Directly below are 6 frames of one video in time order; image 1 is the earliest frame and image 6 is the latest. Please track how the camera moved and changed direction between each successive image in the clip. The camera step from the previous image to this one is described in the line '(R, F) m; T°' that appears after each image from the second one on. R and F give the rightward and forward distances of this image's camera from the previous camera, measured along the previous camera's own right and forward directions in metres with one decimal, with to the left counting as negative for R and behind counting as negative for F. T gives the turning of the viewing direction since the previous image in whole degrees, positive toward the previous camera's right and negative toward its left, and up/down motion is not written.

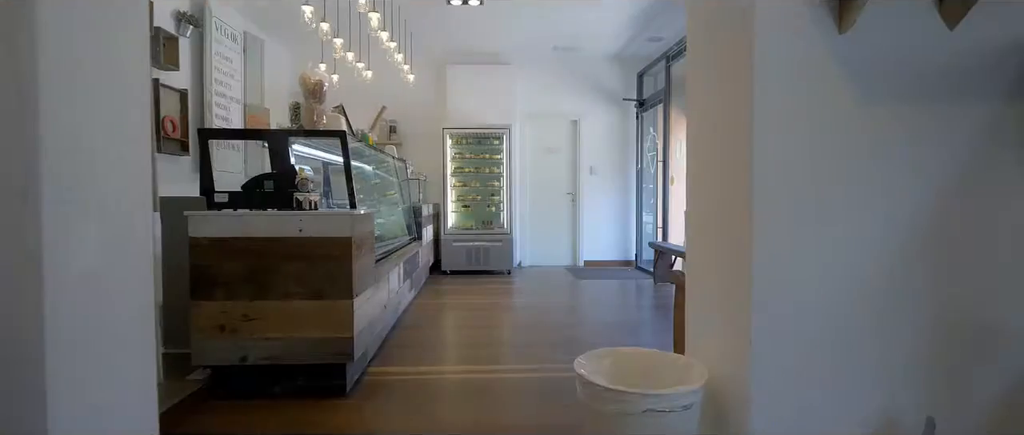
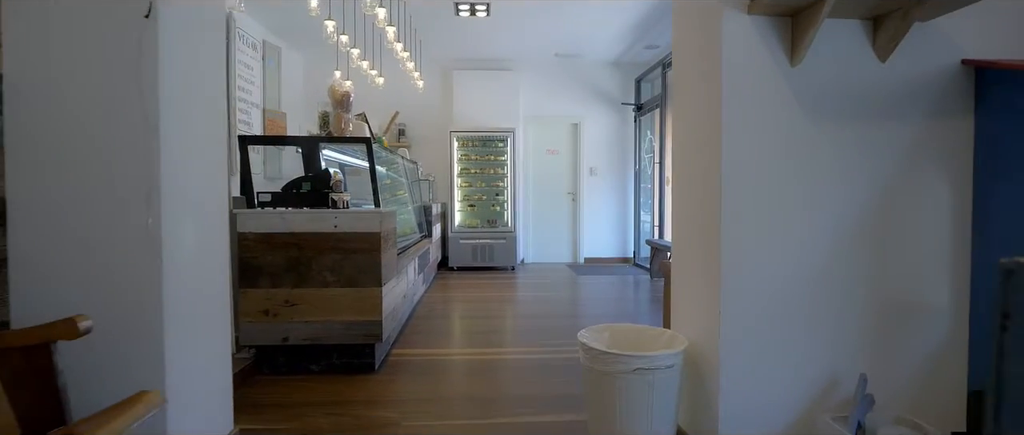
(0.0, -0.3) m; 0°
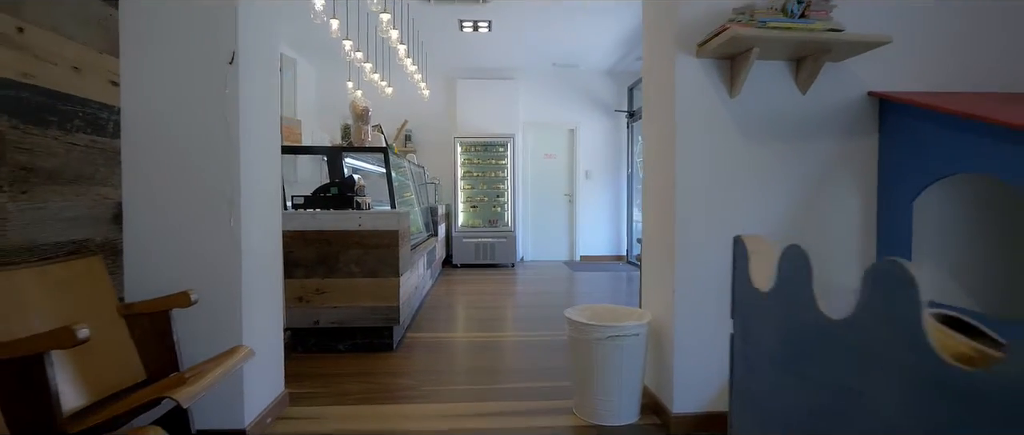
(0.0, -0.4) m; 0°
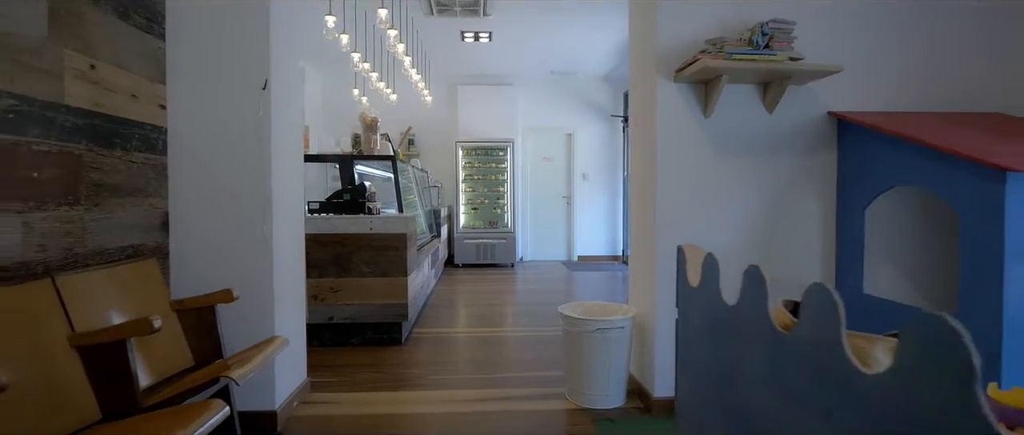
(0.0, -0.3) m; 0°
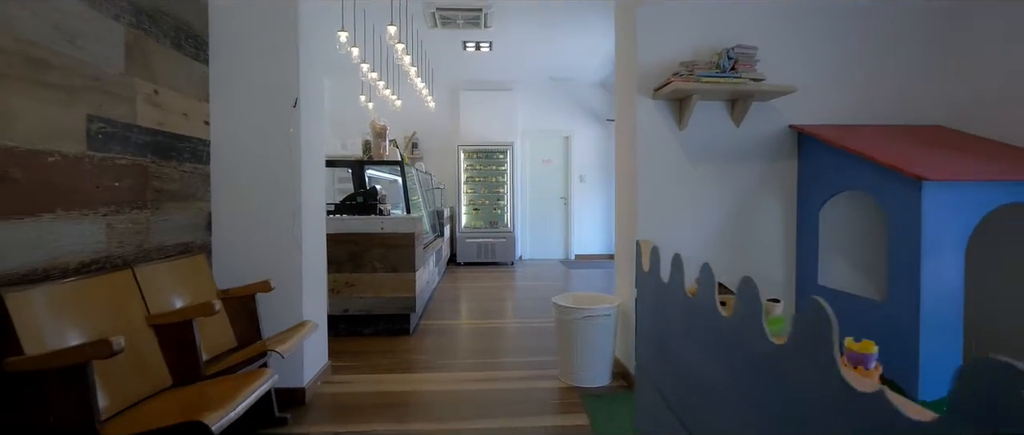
(0.0, -0.3) m; 0°
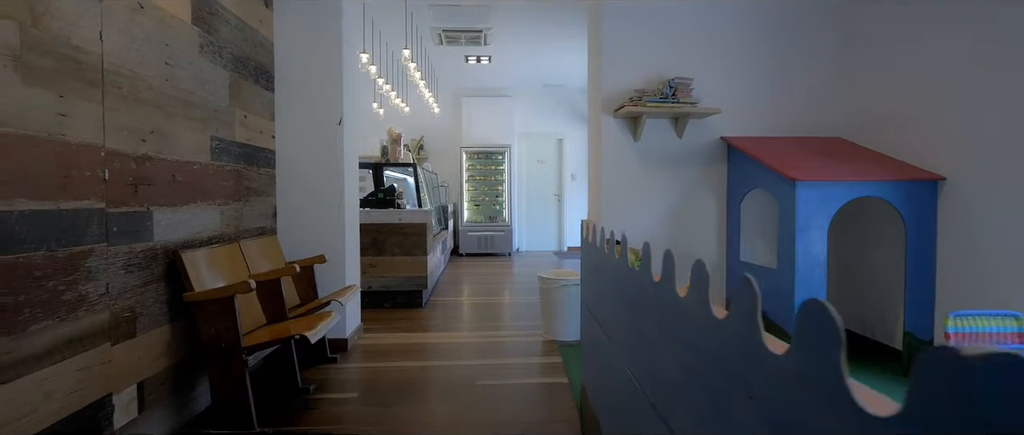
(0.0, -0.8) m; 0°
